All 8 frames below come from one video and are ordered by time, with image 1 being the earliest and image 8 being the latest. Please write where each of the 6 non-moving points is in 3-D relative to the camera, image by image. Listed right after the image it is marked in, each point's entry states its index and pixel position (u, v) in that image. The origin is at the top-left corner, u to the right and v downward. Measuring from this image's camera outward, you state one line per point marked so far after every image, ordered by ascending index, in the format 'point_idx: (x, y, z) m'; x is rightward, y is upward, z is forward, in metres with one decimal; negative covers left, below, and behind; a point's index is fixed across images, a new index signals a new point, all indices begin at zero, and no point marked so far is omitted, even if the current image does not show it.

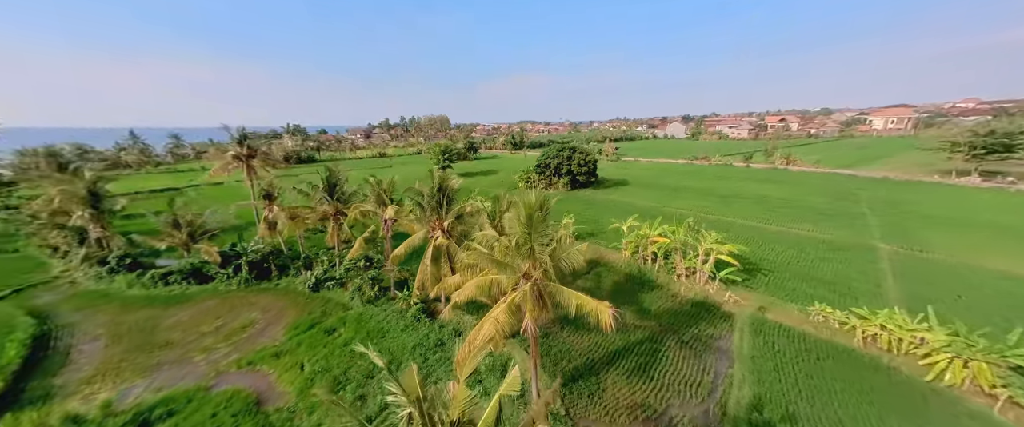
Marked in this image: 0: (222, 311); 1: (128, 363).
0: (-15.0, -5.1, +17.6) m
1: (-16.1, -6.2, +14.4) m
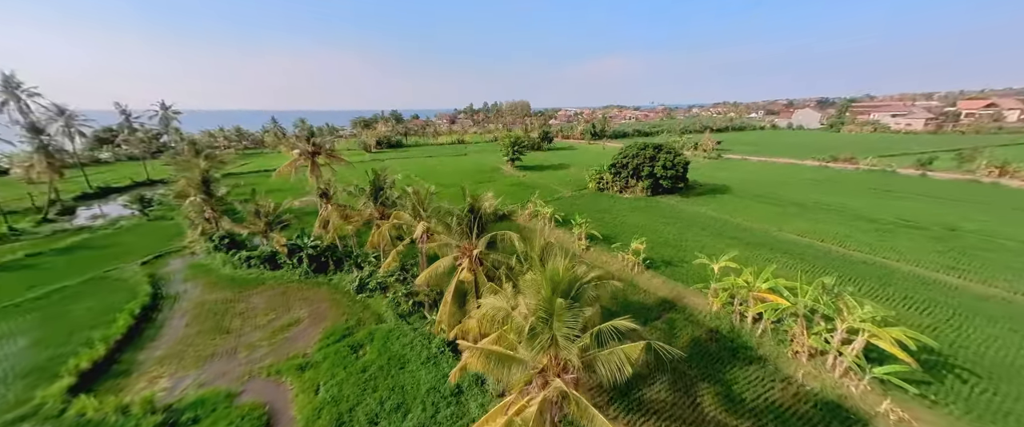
0: (-12.5, -4.9, +18.3) m
1: (-14.4, -6.1, +15.5) m
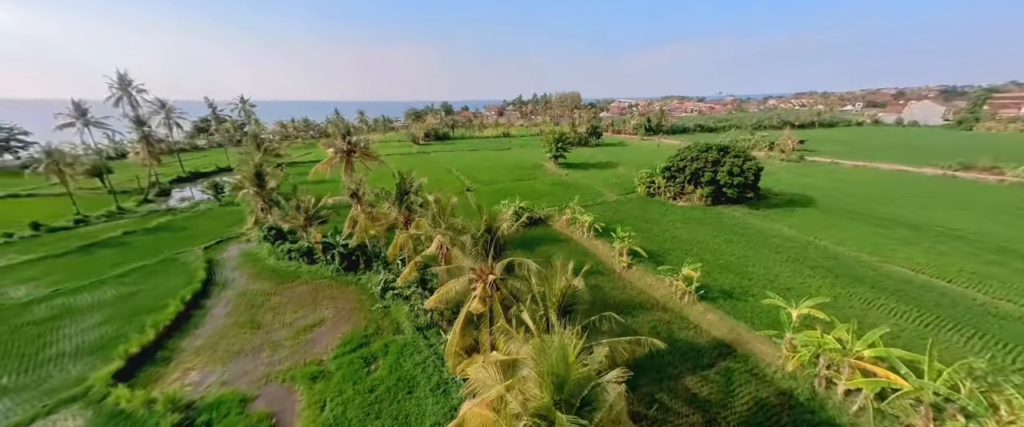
0: (-11.0, -4.8, +18.5) m
1: (-13.3, -5.9, +15.9) m
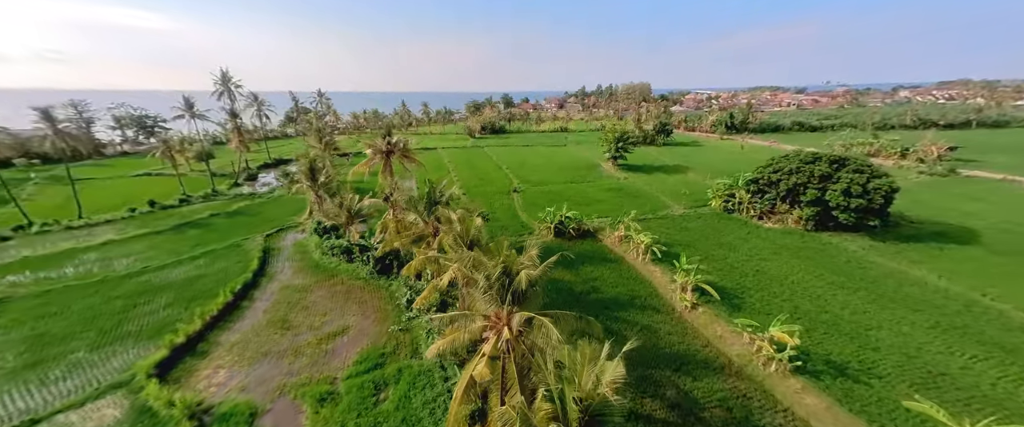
0: (-9.1, -4.8, +18.0) m
1: (-11.9, -5.9, +16.0) m
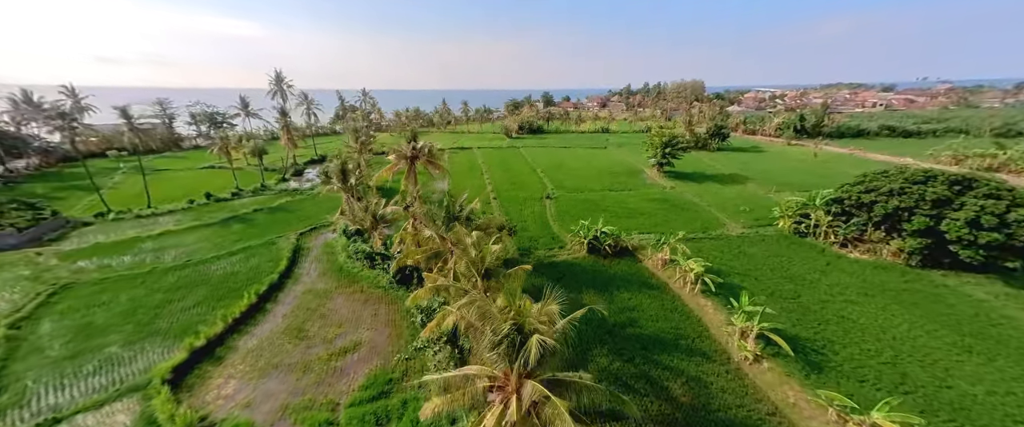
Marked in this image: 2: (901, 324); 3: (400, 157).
0: (-7.9, -5.1, +17.3) m
1: (-10.9, -6.1, +15.5) m
2: (+13.5, -3.5, +11.4) m
3: (-6.2, +3.3, +19.0) m
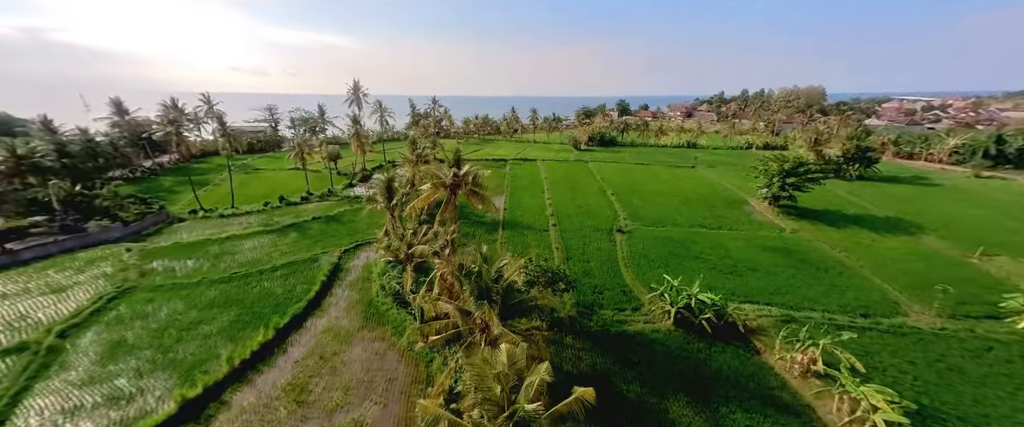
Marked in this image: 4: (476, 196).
0: (-5.9, -6.7, +13.9) m
1: (-9.3, -7.5, +12.8) m
2: (+14.0, -6.3, +4.2) m
3: (-3.4, +1.5, +15.4) m
4: (-1.6, +0.9, +16.1) m
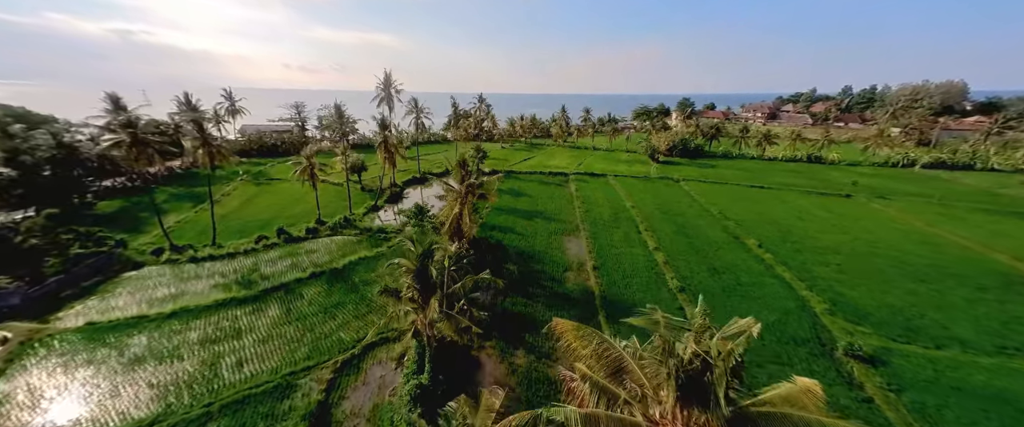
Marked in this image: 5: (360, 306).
0: (-1.7, -10.6, +2.0) m
1: (-5.1, -11.3, +1.2) m
2: (+17.4, -11.0, -9.4) m
3: (+1.2, -2.5, +3.2) m
4: (+3.1, -3.2, +3.8) m
5: (-8.4, -5.3, +19.4) m
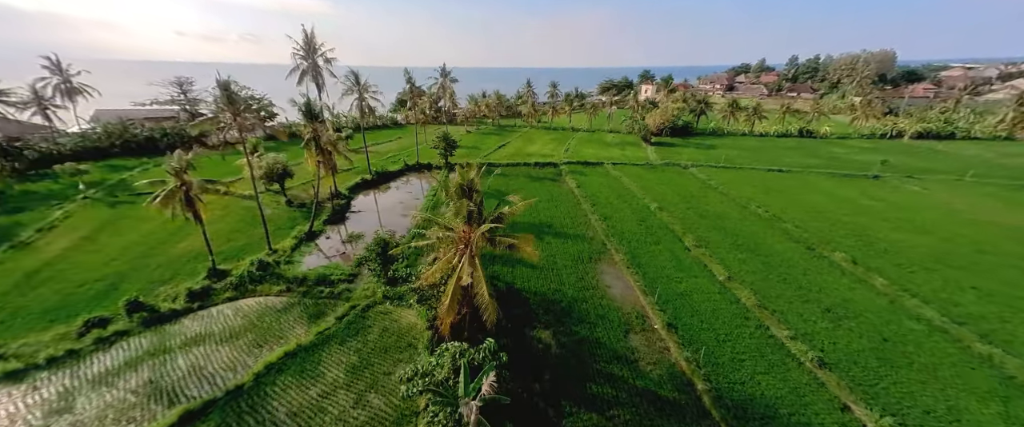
0: (+3.2, -13.7, -5.9) m
1: (-0.1, -14.6, -7.2) m
2: (+23.7, -13.4, -14.5) m
3: (+5.4, -5.3, -4.9) m
4: (+7.2, -5.8, -4.0) m
5: (-6.3, -7.8, +9.9) m
